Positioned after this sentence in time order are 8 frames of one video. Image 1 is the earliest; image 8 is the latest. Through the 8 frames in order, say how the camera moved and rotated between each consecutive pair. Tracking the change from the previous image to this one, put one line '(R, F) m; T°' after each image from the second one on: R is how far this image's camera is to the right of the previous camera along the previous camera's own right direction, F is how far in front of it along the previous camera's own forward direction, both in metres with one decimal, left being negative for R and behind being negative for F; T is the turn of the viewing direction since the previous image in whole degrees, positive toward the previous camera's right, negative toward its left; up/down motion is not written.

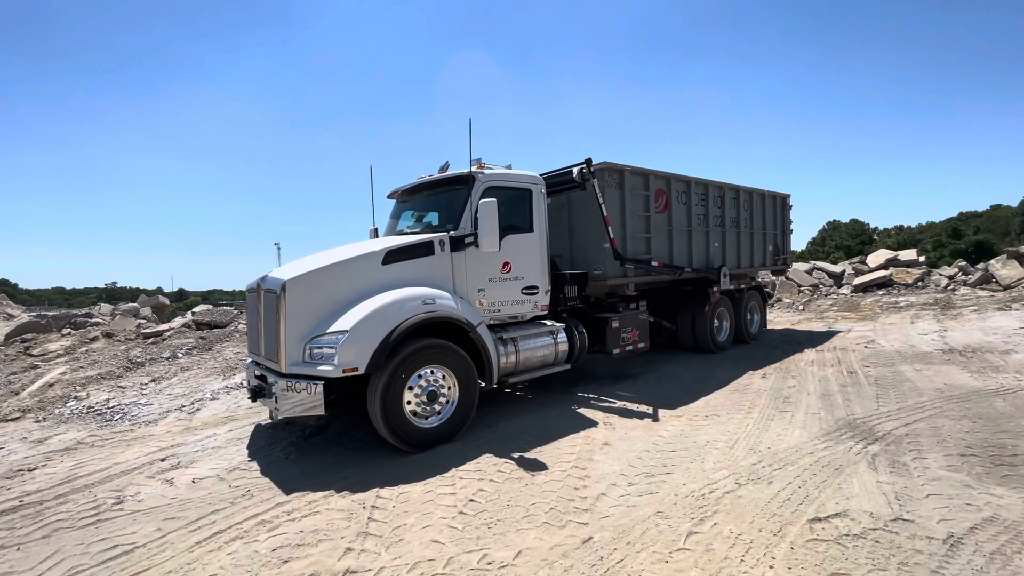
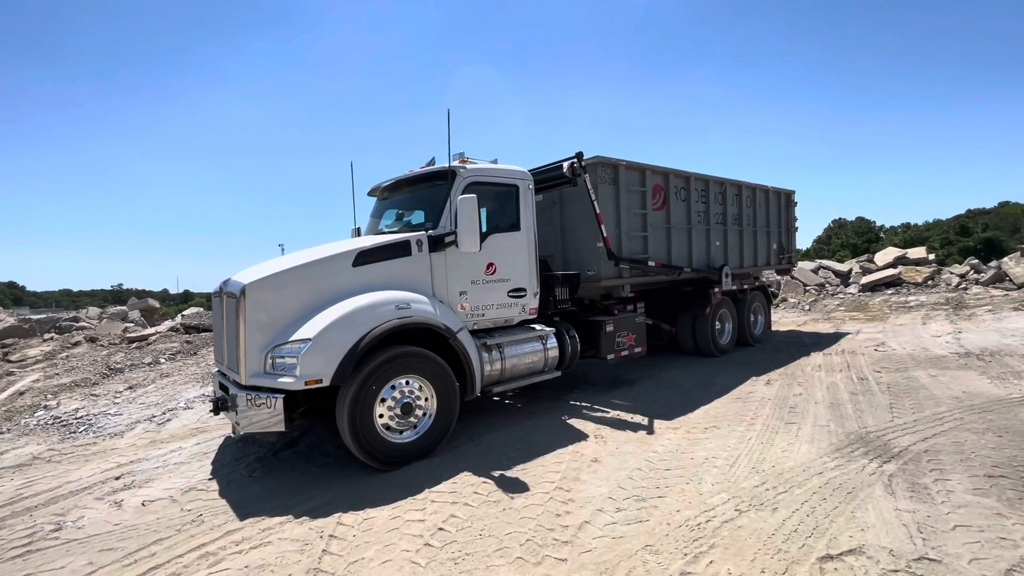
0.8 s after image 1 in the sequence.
(+0.2, +0.4) m; 0°
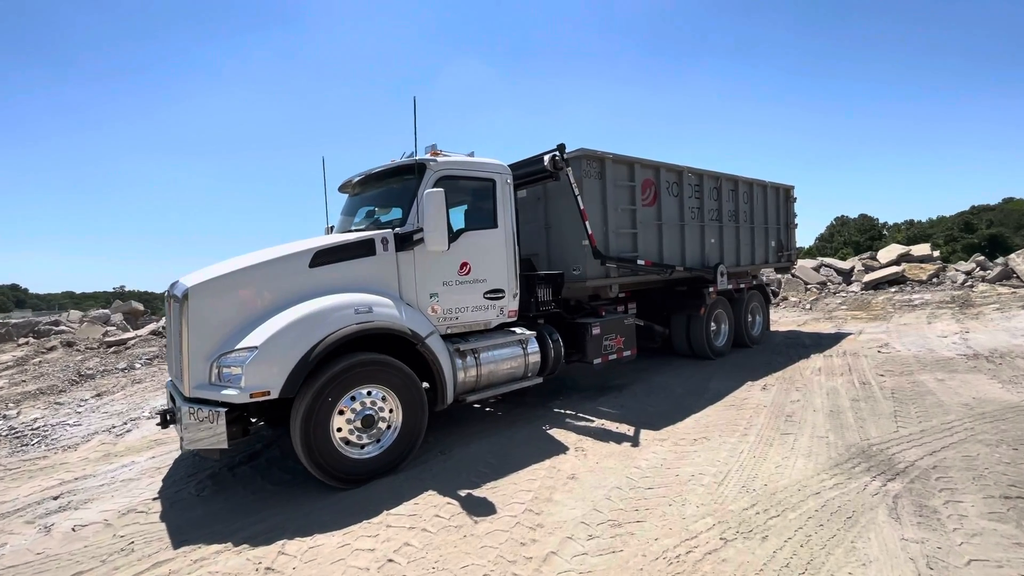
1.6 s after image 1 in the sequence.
(+0.3, +0.4) m; 0°
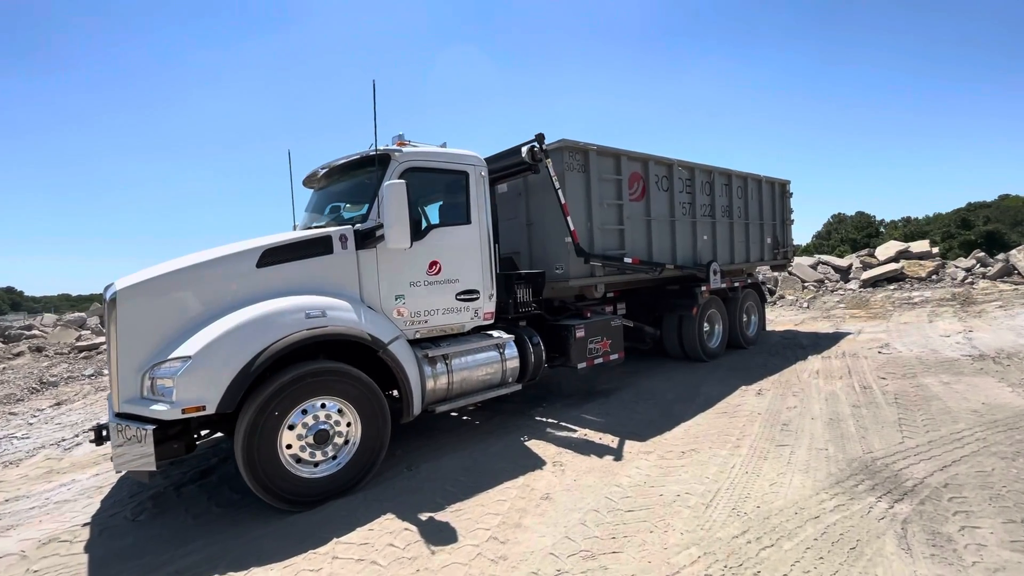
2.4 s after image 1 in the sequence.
(+0.2, +0.4) m; 0°
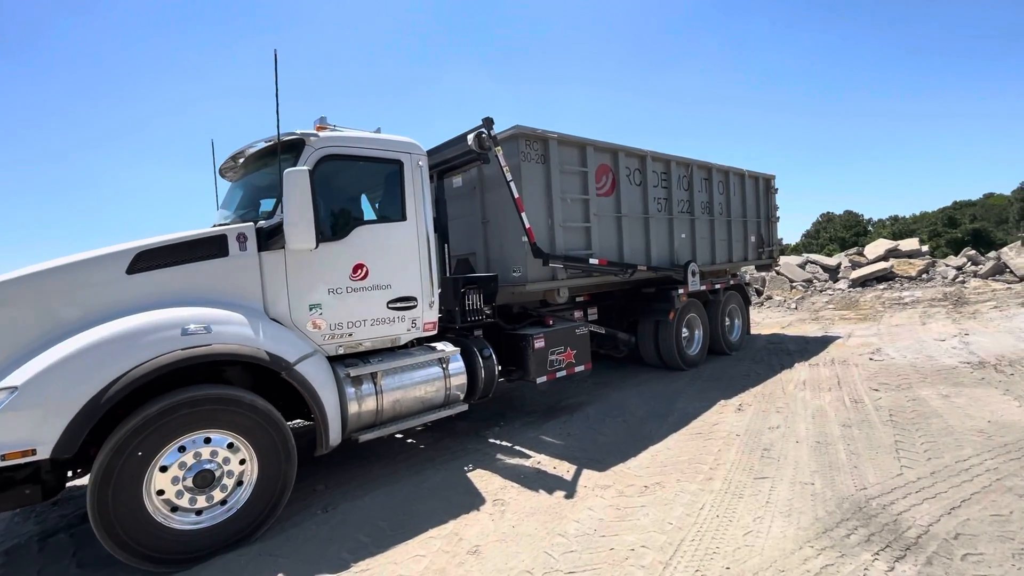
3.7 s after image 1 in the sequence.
(+0.4, +0.7) m; +1°
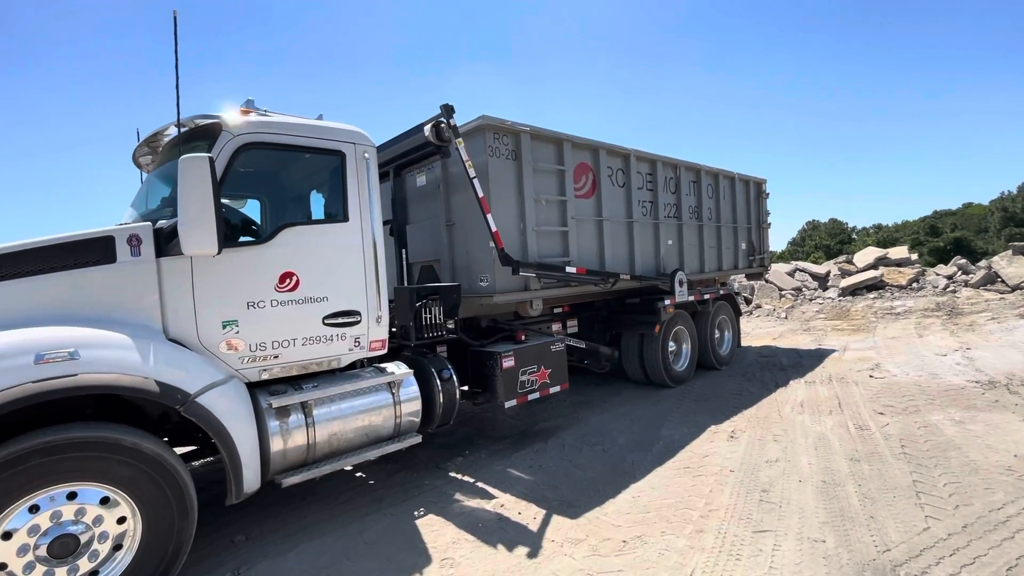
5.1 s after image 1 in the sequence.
(+0.2, +0.6) m; +1°
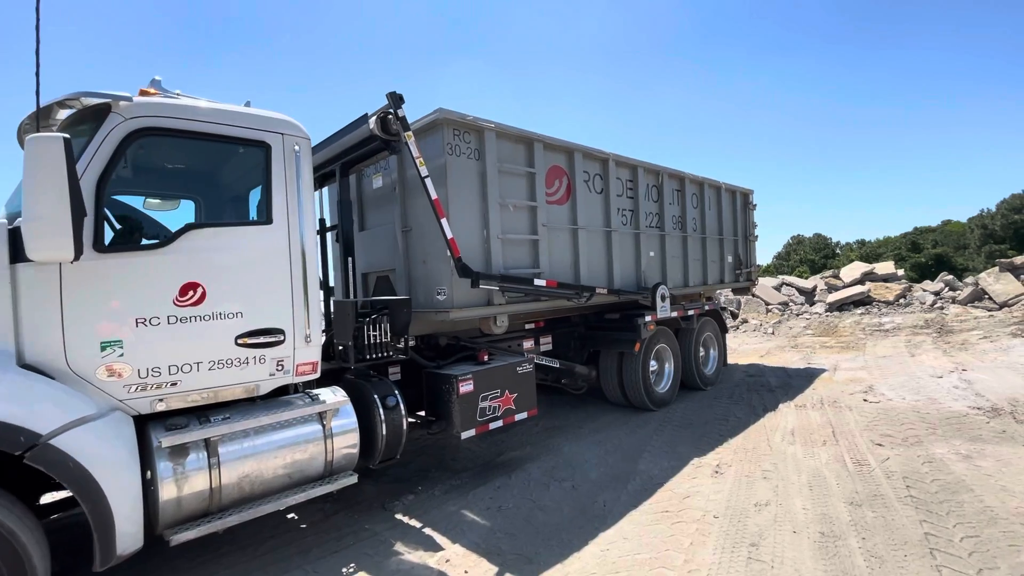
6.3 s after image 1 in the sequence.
(+0.2, +0.5) m; +1°
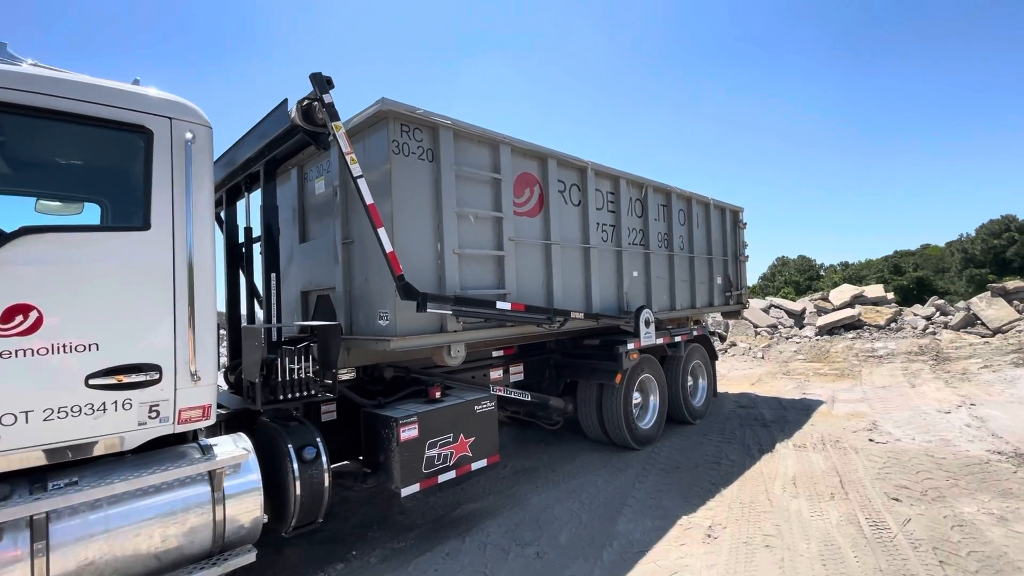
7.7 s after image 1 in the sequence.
(+0.2, +0.7) m; +1°
